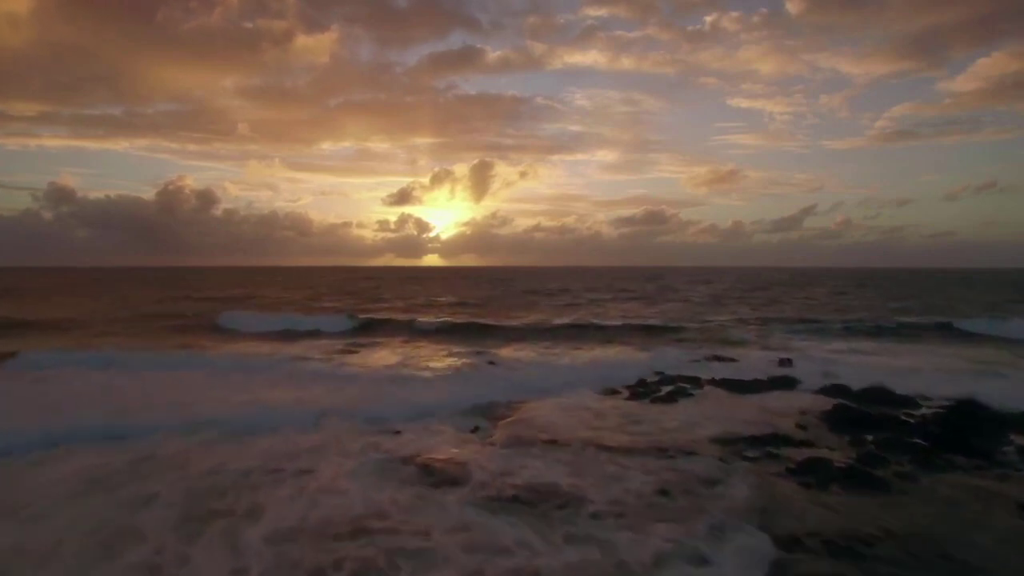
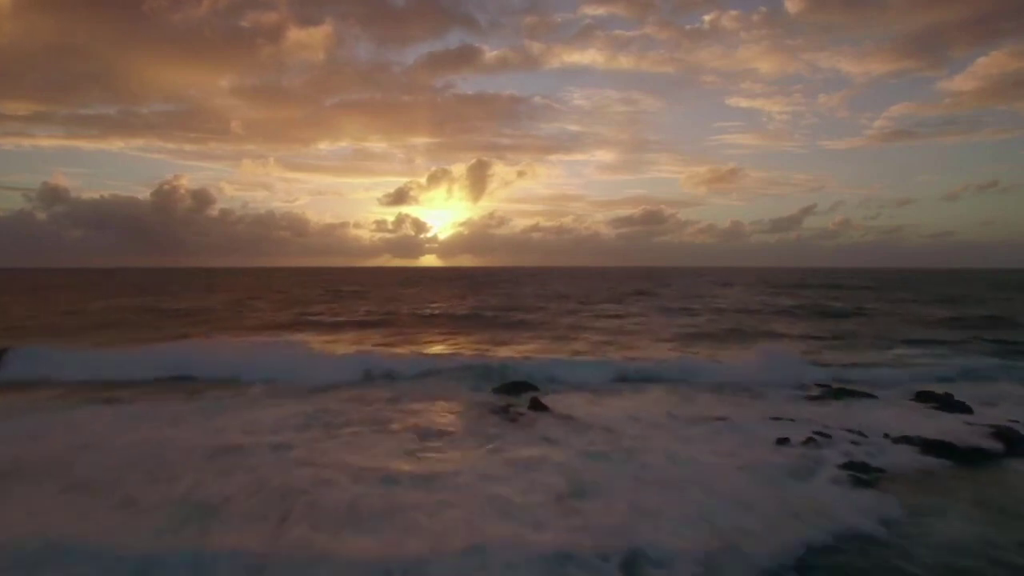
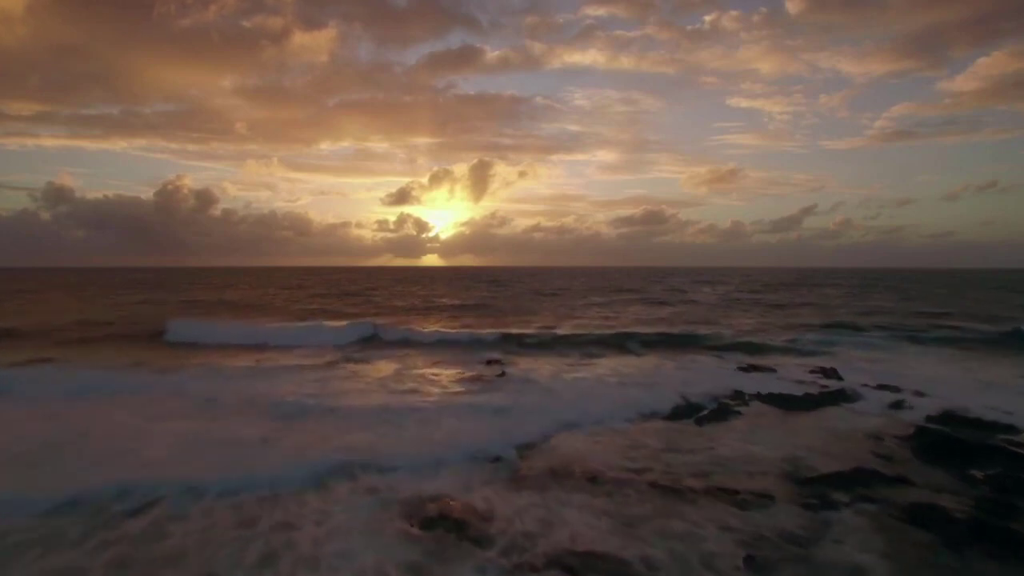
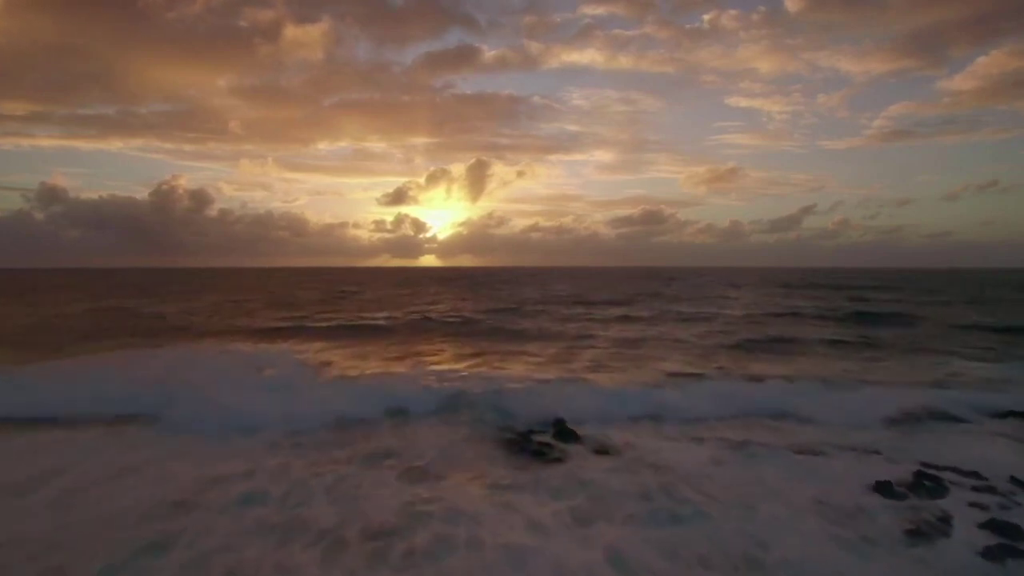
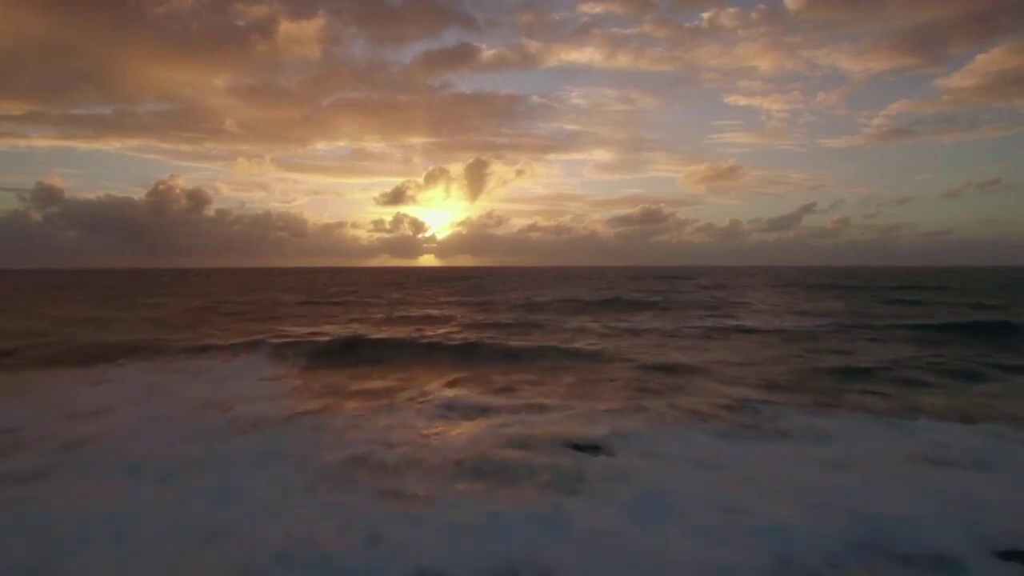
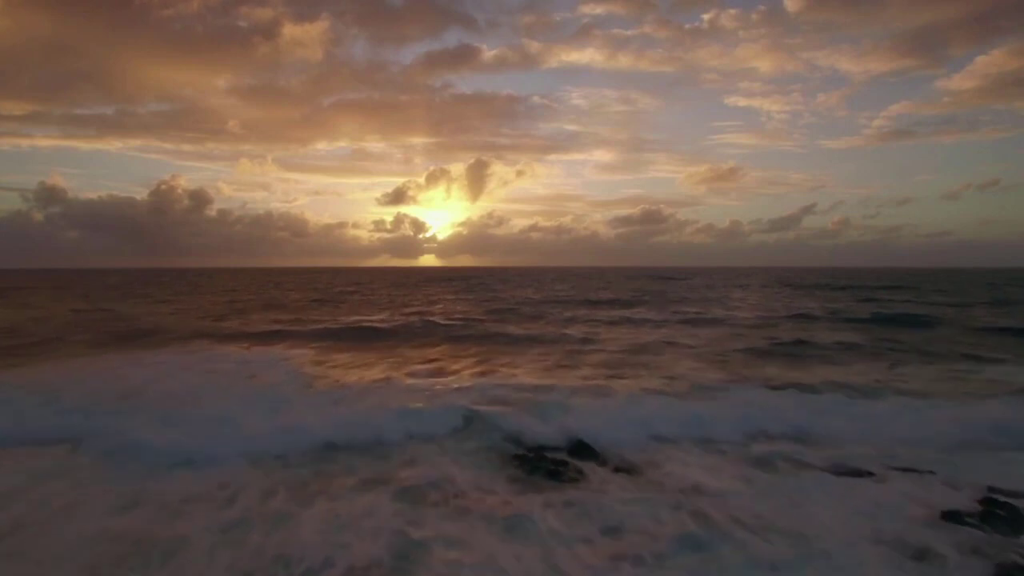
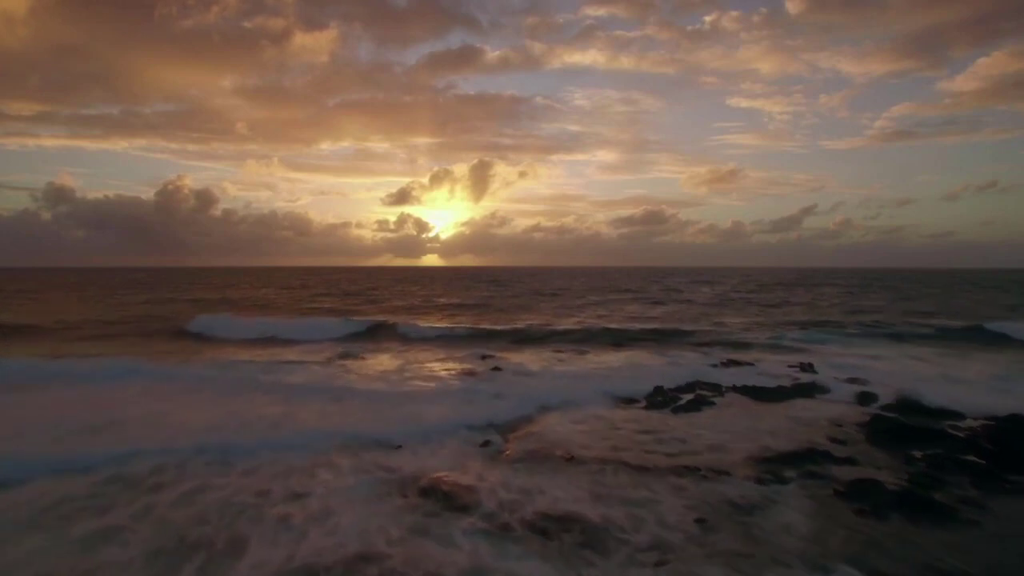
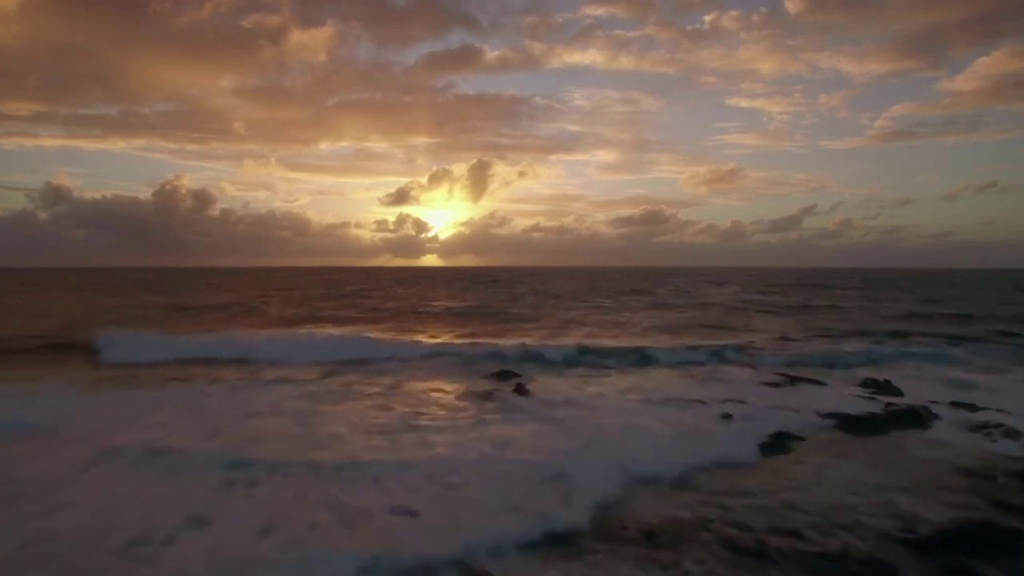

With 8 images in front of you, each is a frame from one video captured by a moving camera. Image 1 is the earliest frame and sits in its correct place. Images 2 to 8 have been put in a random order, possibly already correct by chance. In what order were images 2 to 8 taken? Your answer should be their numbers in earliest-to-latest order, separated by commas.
7, 3, 8, 2, 4, 6, 5
